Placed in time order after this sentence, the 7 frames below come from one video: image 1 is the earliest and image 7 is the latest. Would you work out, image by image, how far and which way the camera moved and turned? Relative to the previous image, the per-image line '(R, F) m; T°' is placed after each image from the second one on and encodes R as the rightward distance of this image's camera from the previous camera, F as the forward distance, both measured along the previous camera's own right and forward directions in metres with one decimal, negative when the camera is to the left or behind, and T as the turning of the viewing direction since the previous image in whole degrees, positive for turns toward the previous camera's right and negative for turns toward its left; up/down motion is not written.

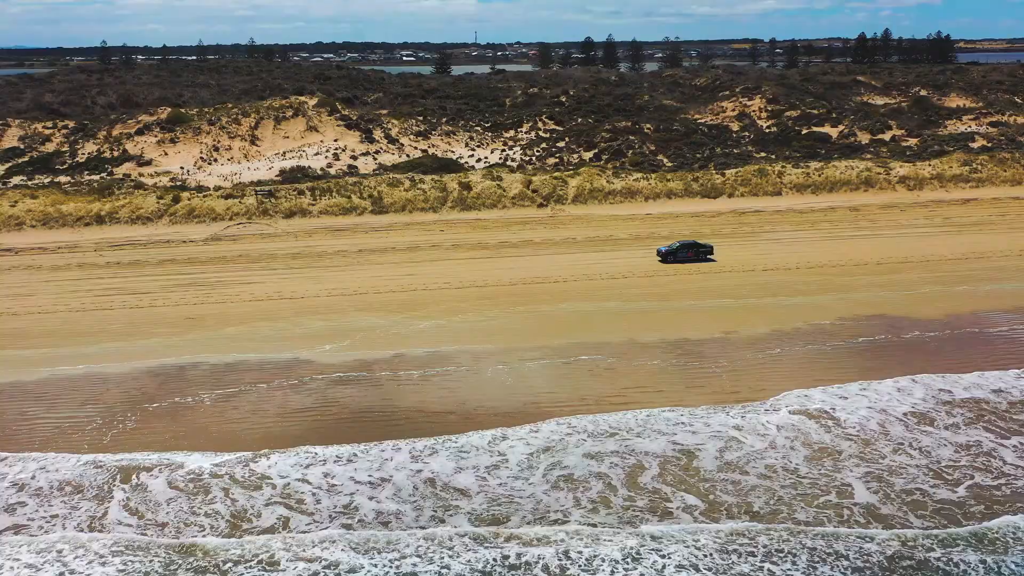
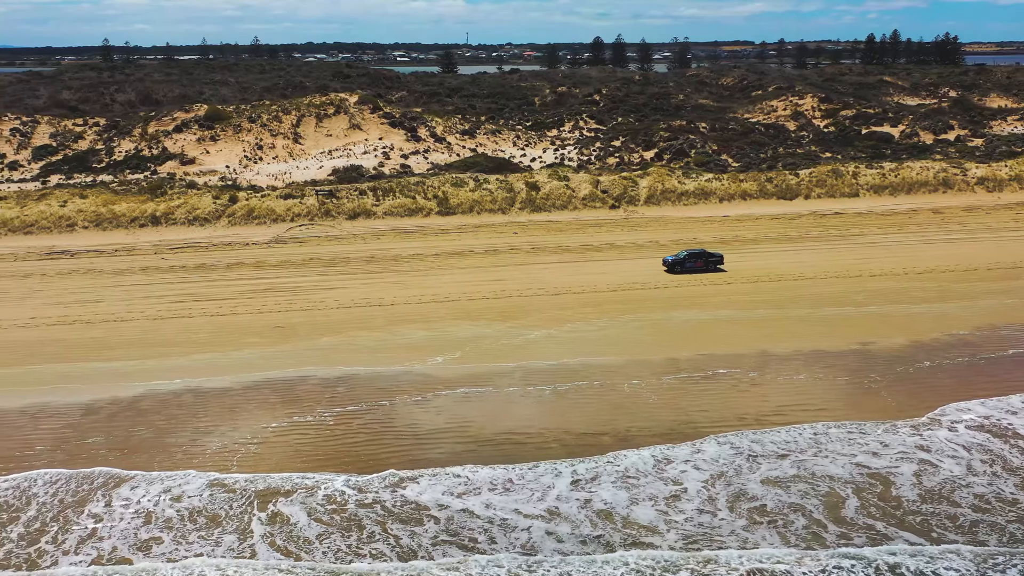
(-3.0, +1.9) m; +1°
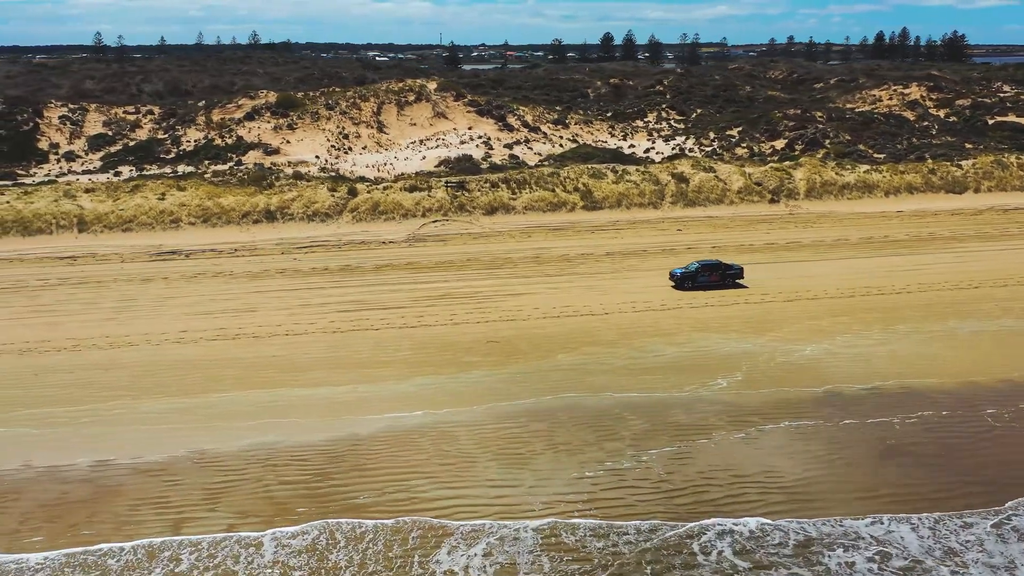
(-5.7, +4.6) m; +2°
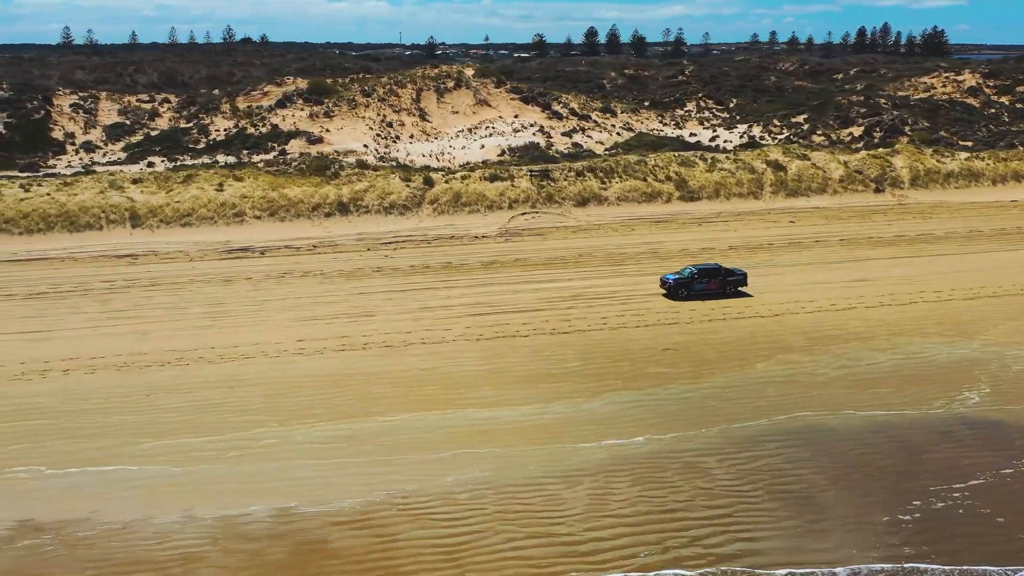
(-3.6, +3.2) m; +2°
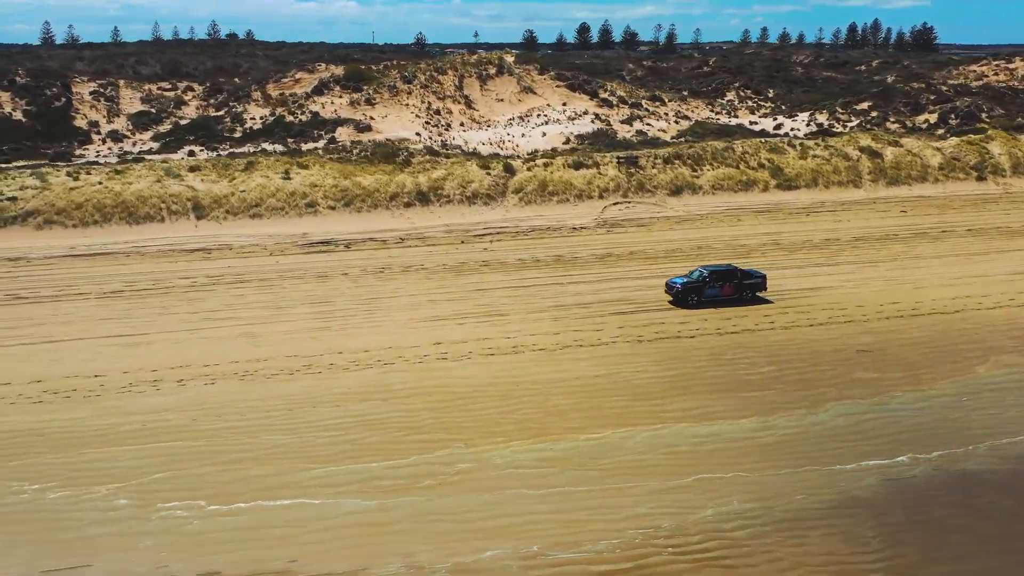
(-2.9, +2.5) m; +1°
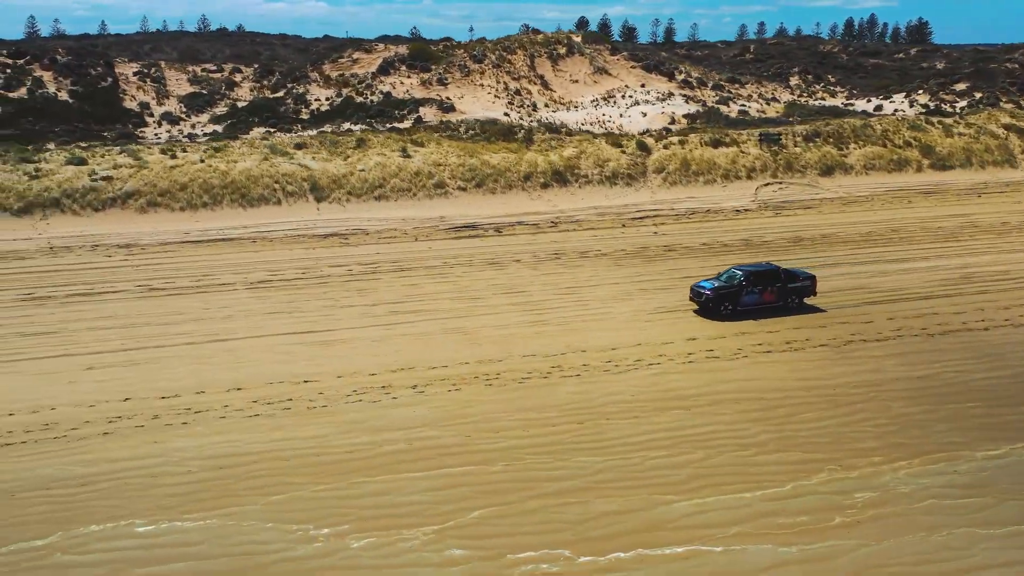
(-3.6, +2.9) m; +1°
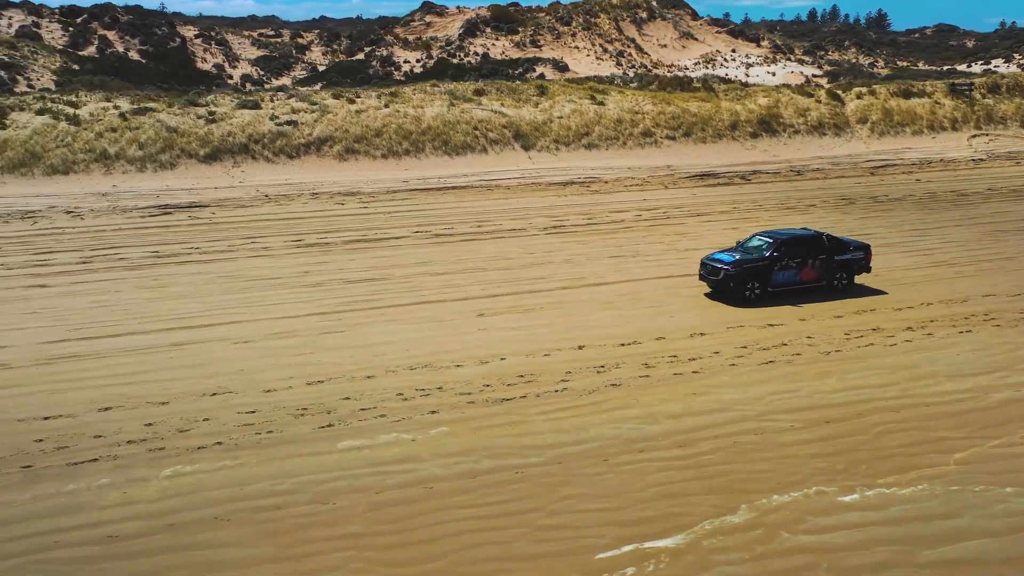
(-5.0, +2.5) m; +3°
